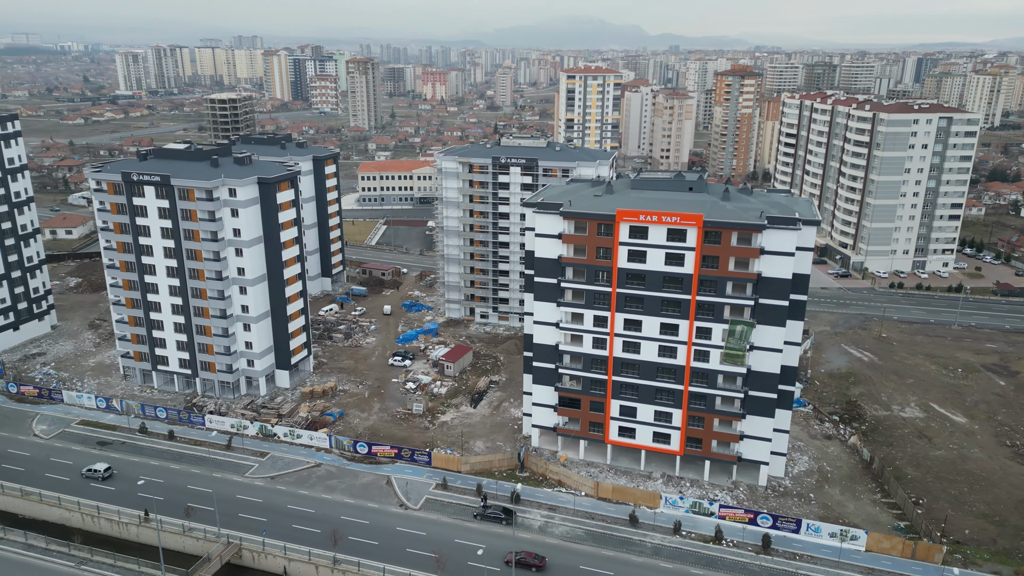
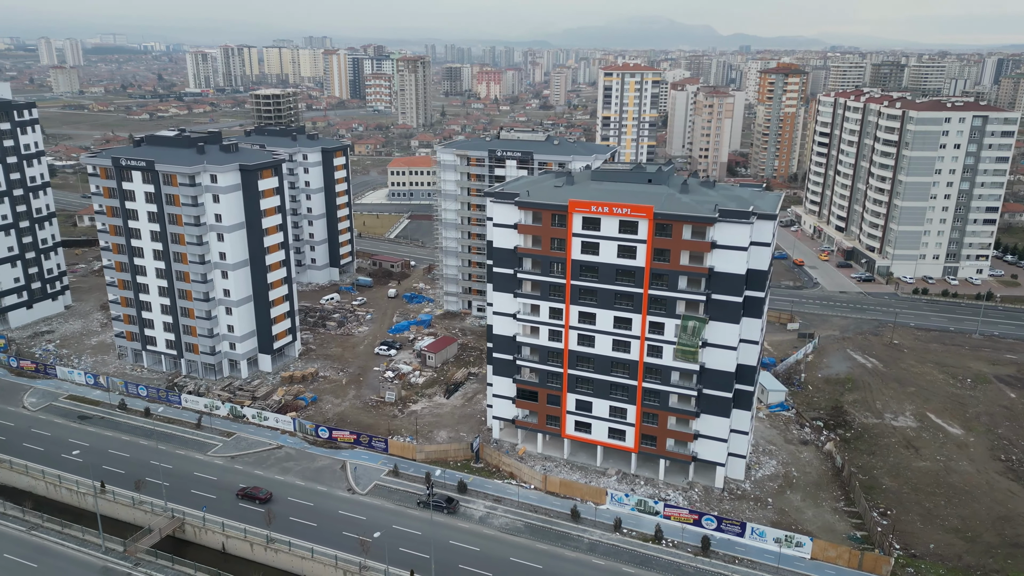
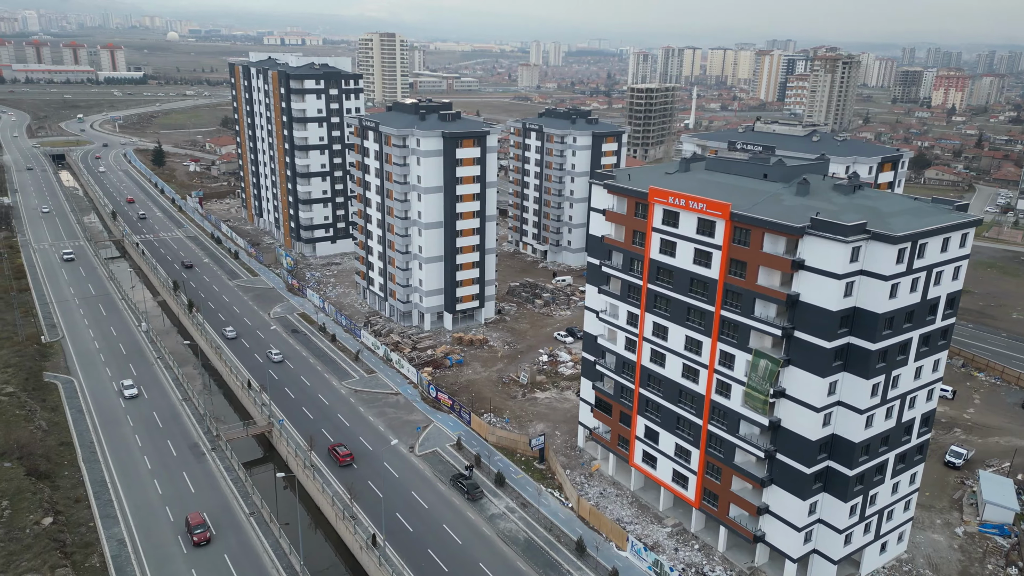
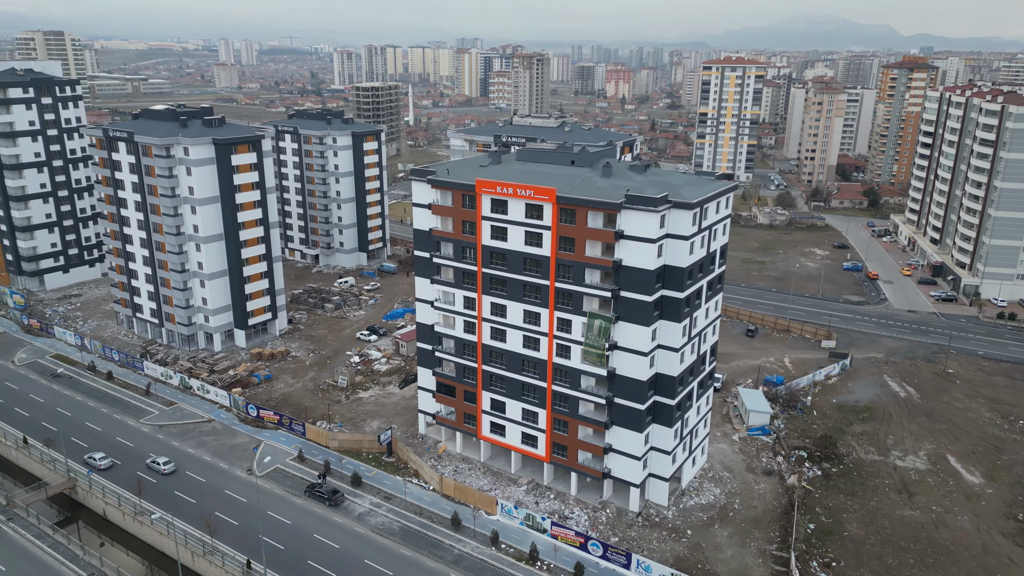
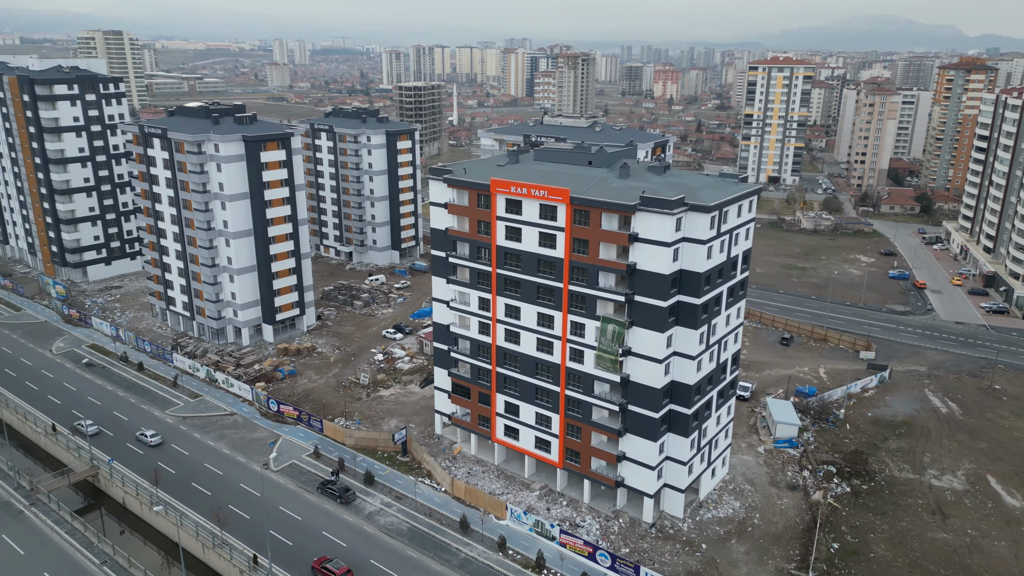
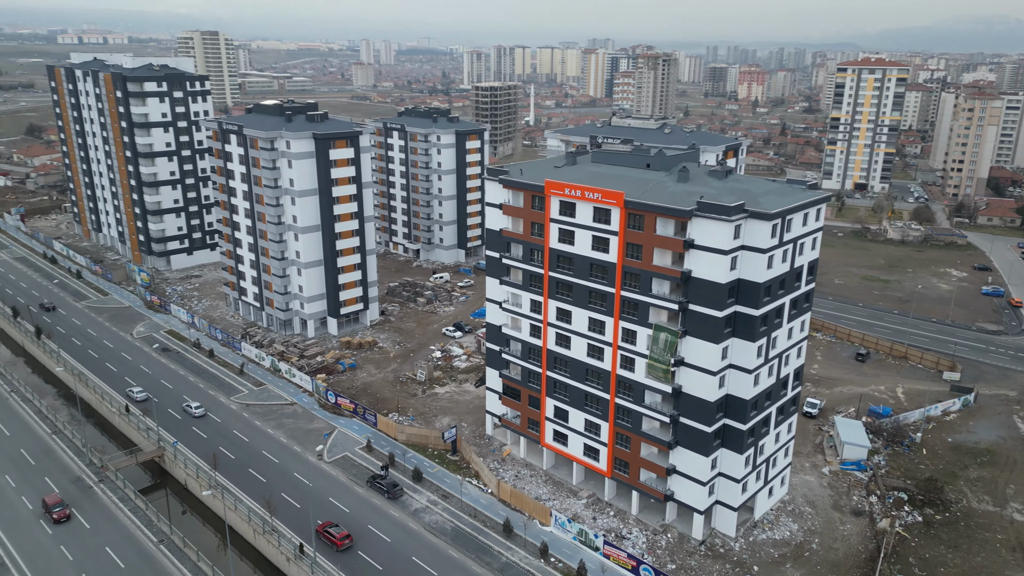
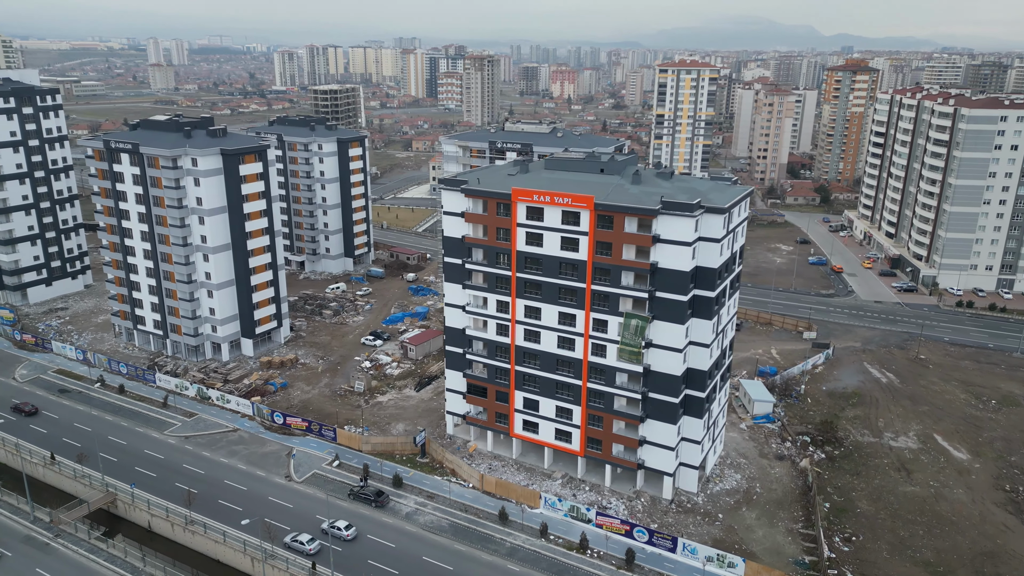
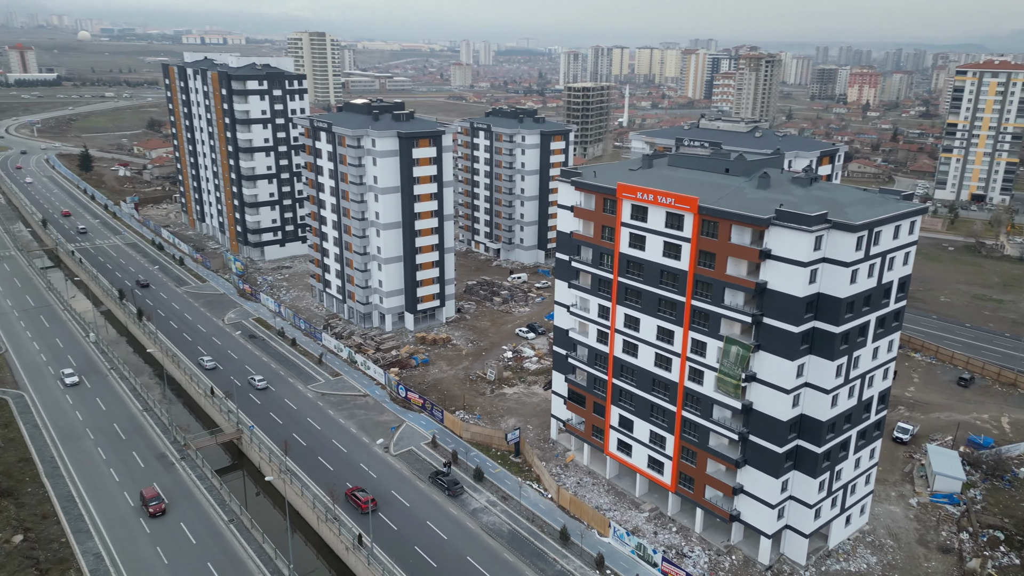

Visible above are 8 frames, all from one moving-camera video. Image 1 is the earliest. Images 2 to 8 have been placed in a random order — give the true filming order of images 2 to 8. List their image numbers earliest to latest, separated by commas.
2, 7, 4, 5, 6, 8, 3
